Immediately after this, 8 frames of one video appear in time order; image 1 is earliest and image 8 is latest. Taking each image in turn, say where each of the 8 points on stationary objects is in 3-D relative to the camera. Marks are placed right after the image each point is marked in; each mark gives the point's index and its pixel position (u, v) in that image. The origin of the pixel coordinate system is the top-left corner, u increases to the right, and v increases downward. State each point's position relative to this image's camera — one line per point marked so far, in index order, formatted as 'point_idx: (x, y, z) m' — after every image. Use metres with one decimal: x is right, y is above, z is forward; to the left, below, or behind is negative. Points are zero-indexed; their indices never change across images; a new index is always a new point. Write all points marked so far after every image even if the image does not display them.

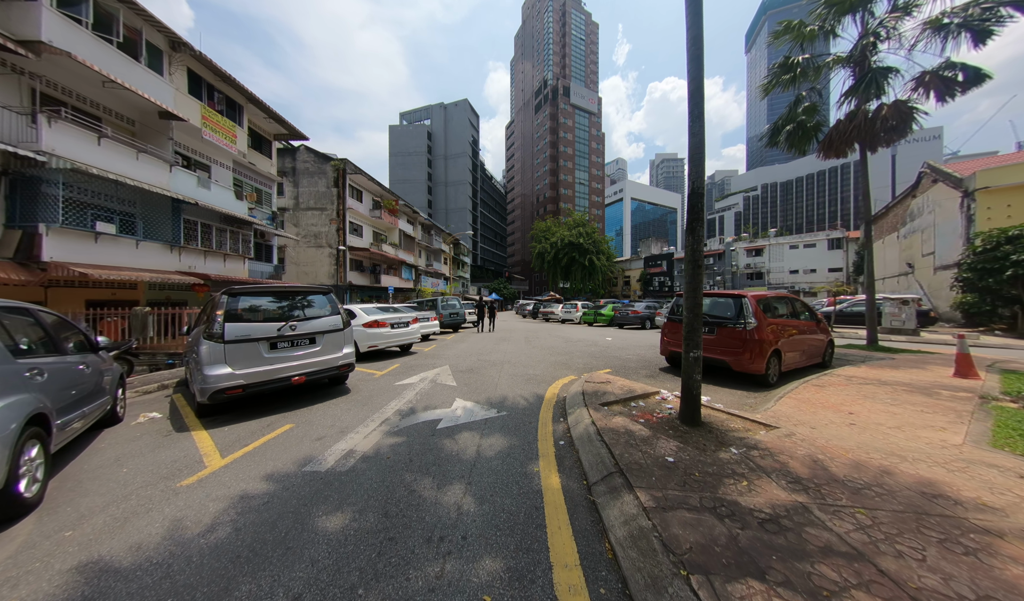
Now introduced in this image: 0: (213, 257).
0: (-16.7, +2.4, +14.5) m
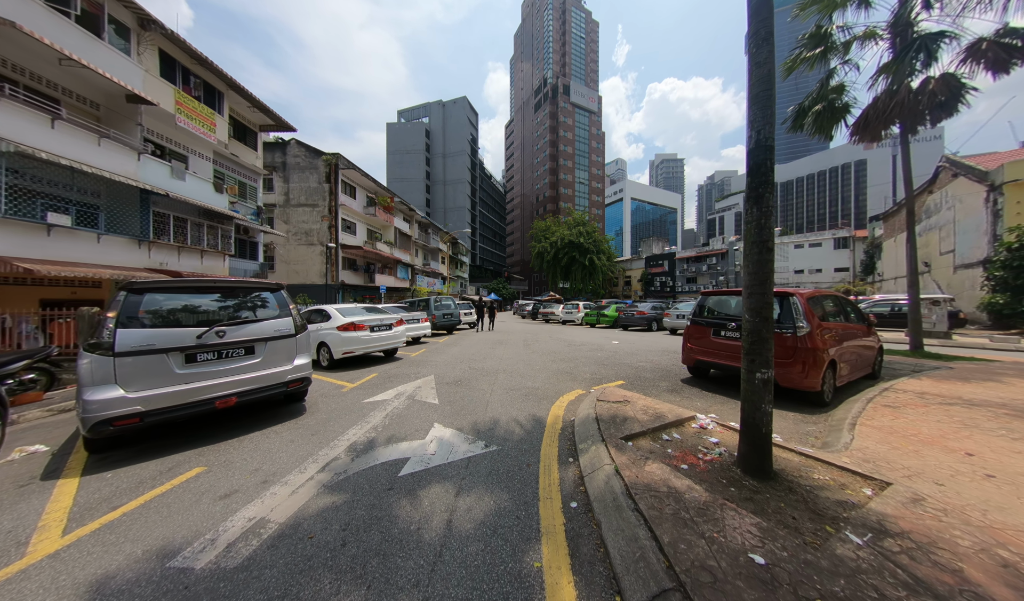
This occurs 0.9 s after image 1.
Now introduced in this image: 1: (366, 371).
0: (-16.8, +2.4, +13.5) m
1: (-3.6, -1.8, +6.5) m
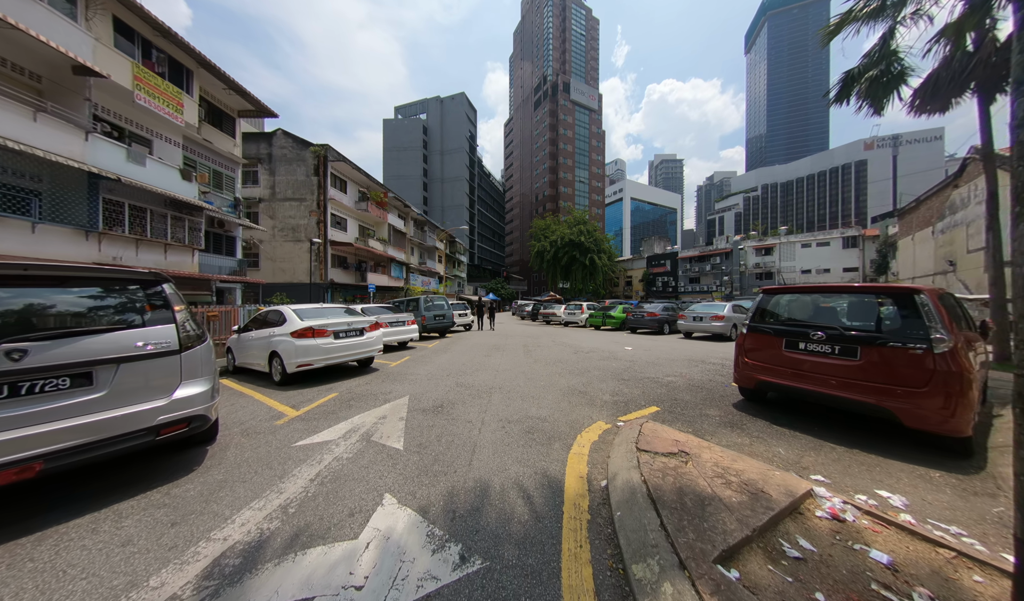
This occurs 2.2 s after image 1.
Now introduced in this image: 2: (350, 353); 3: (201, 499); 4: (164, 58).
0: (-16.9, +2.5, +12.1) m
1: (-3.7, -1.7, +5.1) m
2: (-3.7, -1.2, +6.0) m
3: (-2.7, -1.7, +2.3) m
4: (-17.1, +11.9, +12.7) m
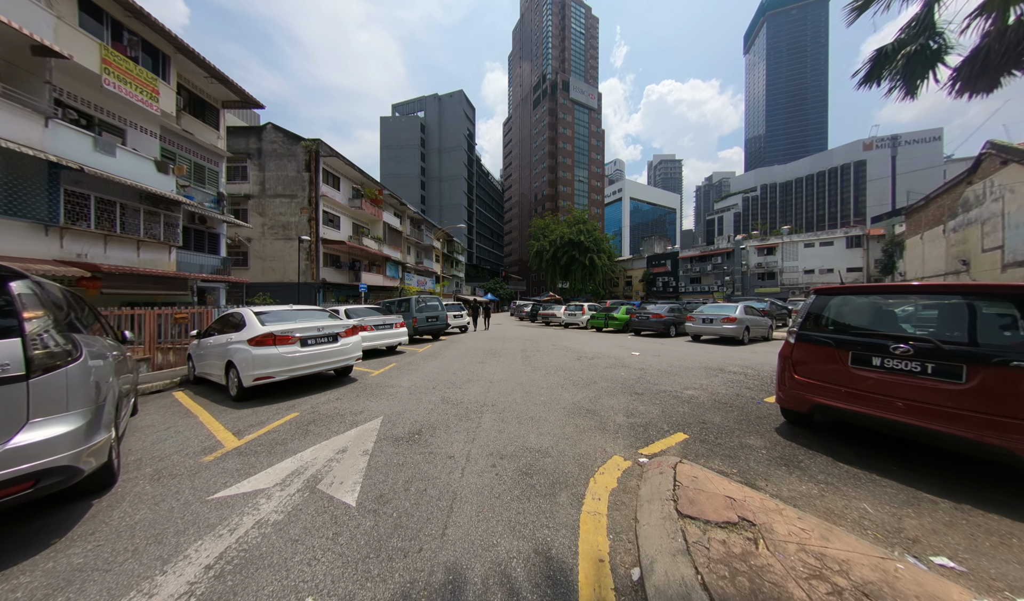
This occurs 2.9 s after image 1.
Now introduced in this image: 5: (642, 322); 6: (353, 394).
0: (-17.0, +2.4, +11.2) m
1: (-3.7, -1.8, +4.3) m
2: (-3.8, -1.2, +5.2) m
3: (-2.8, -1.8, +1.5) m
4: (-17.2, +11.9, +11.9) m
5: (+7.2, -1.2, +14.5) m
6: (-3.0, -1.8, +4.9) m
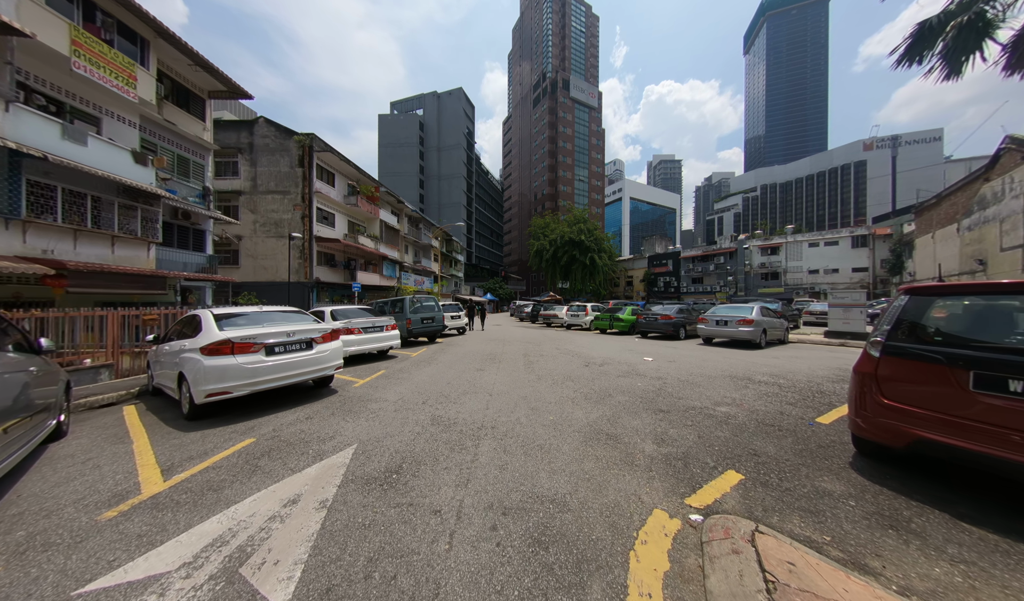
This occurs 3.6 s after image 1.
0: (-16.9, +2.5, +10.5) m
1: (-3.7, -1.8, +3.6) m
2: (-3.8, -1.3, +4.5) m
3: (-2.7, -1.8, +0.8) m
4: (-17.1, +11.9, +11.1) m
5: (+7.3, -1.2, +13.7) m
6: (-2.9, -1.8, +4.1) m
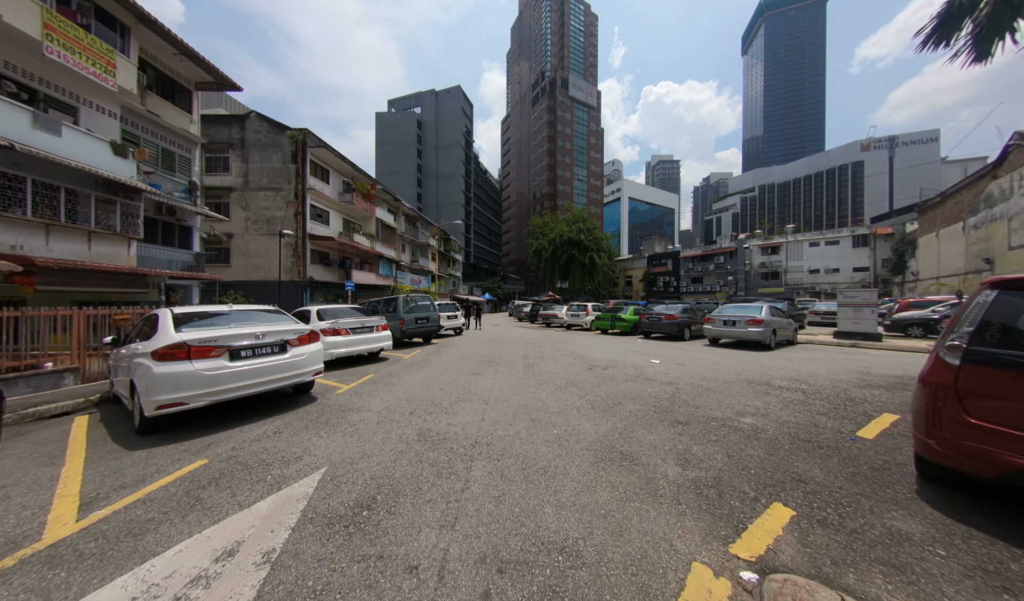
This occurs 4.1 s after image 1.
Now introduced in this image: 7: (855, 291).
0: (-17.0, +2.5, +9.9) m
1: (-3.7, -1.7, +3.1) m
2: (-3.8, -1.2, +4.0) m
3: (-2.7, -1.7, +0.3) m
4: (-17.2, +11.9, +10.6) m
5: (+7.2, -1.2, +13.3) m
6: (-3.0, -1.7, +3.6) m
7: (+15.8, +0.4, +12.0) m
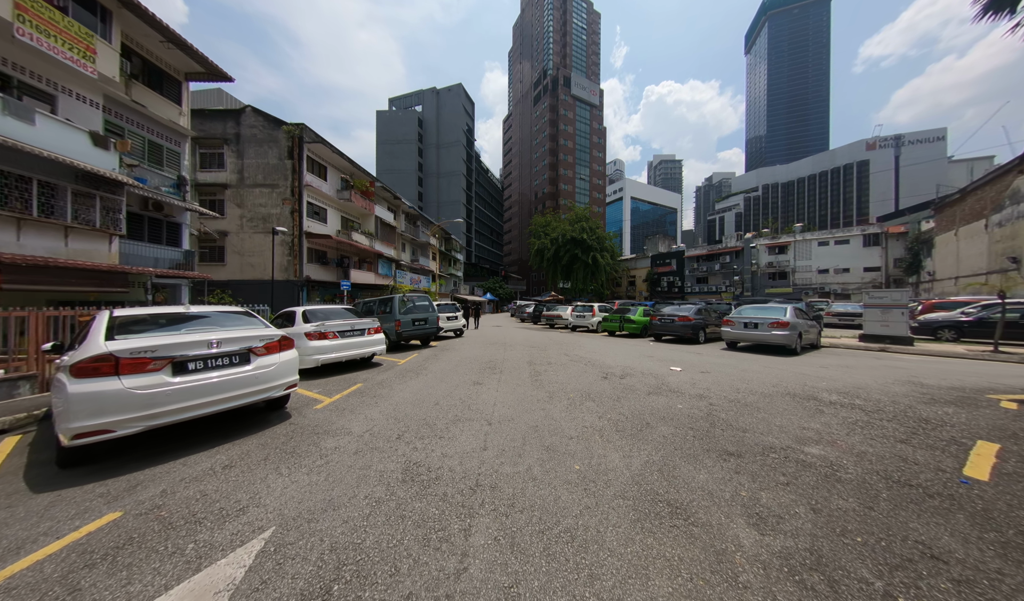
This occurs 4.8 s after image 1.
0: (-16.8, +2.5, +9.3) m
1: (-3.6, -1.7, +2.4) m
2: (-3.7, -1.2, +3.3) m
3: (-2.6, -1.7, -0.4) m
4: (-17.0, +11.9, +9.9) m
5: (+7.3, -1.2, +12.5) m
6: (-2.9, -1.7, +2.9) m
7: (+16.0, +0.4, +11.2) m
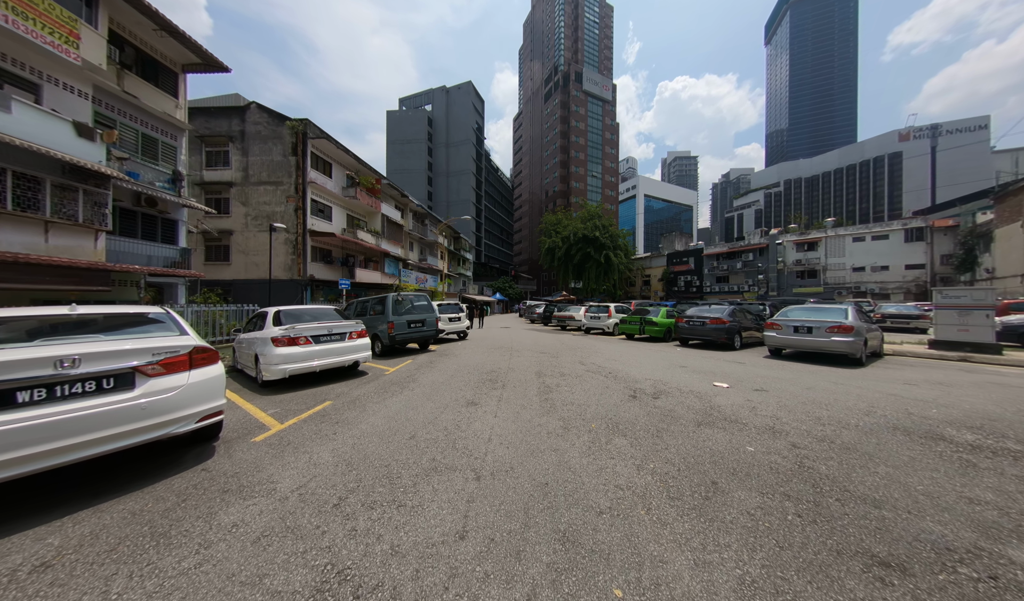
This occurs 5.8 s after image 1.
0: (-16.6, +2.5, +8.8) m
1: (-3.7, -1.7, +1.4) m
2: (-3.7, -1.2, +2.3) m
3: (-2.8, -1.7, -1.5) m
4: (-16.8, +12.0, +9.5) m
5: (+7.7, -1.2, +11.1) m
6: (-2.9, -1.7, +1.9) m
7: (+16.2, +0.4, +9.4) m
